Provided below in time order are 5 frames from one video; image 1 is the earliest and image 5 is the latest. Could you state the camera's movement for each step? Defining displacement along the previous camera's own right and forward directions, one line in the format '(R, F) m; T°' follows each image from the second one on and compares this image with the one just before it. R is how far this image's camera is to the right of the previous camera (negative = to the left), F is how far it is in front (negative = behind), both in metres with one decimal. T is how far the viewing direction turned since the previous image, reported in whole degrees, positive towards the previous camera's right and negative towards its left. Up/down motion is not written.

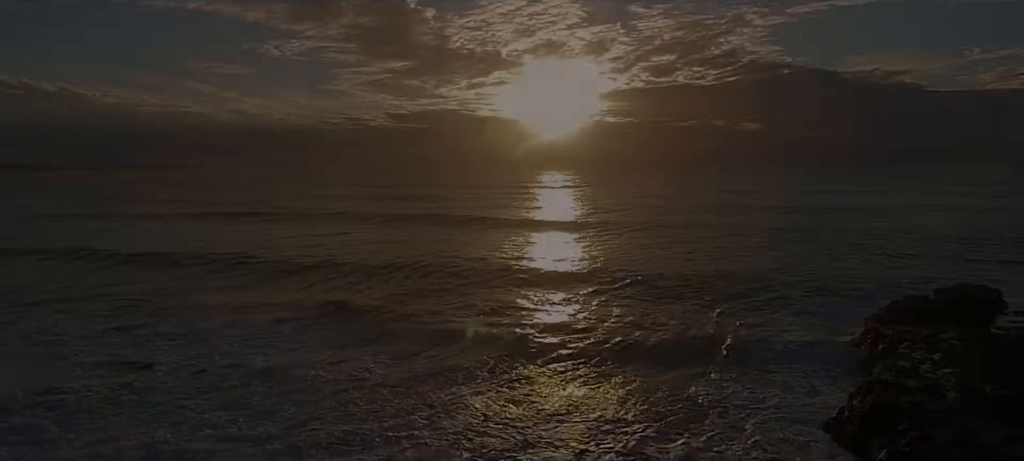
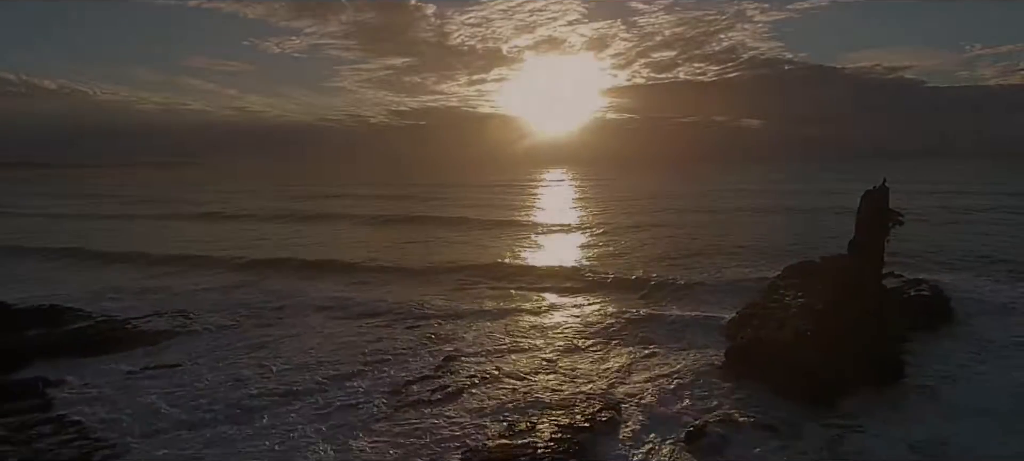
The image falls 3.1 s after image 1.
(+0.3, -3.7) m; 0°
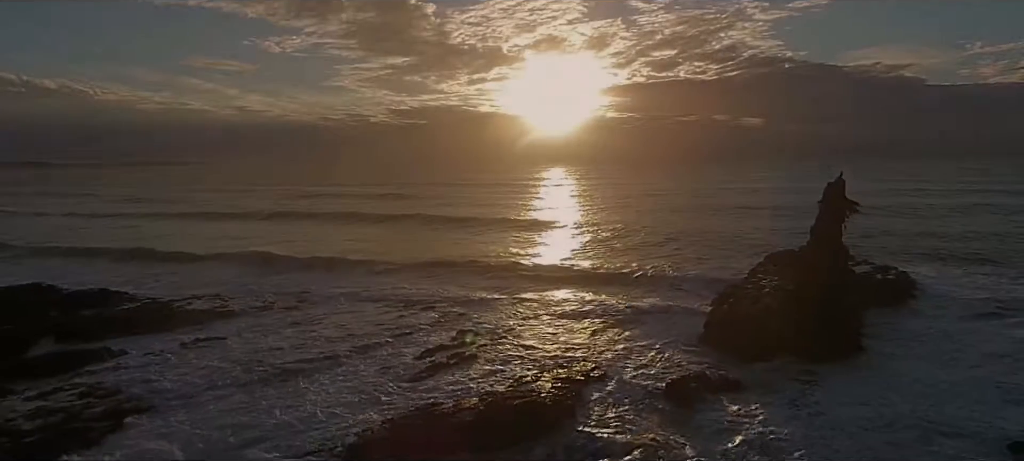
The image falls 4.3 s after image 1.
(0.0, -2.0) m; 0°
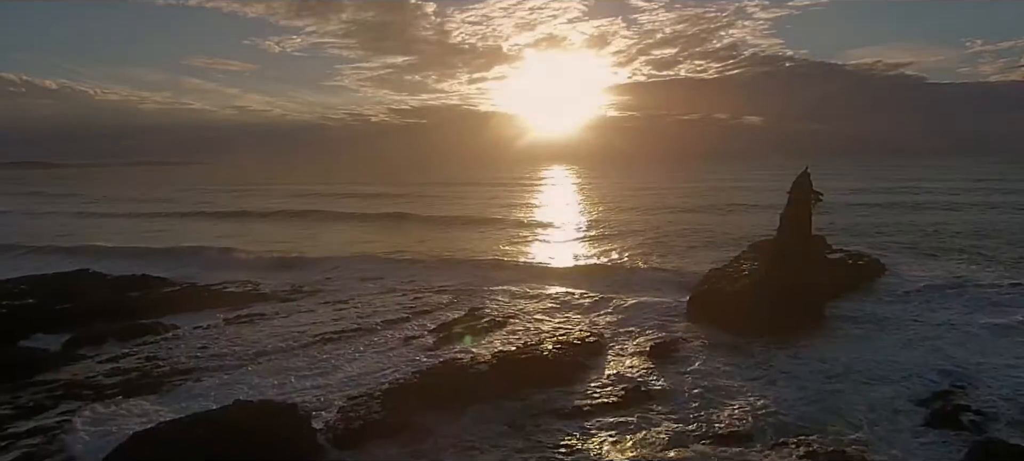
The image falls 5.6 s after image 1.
(-0.1, -2.2) m; 0°
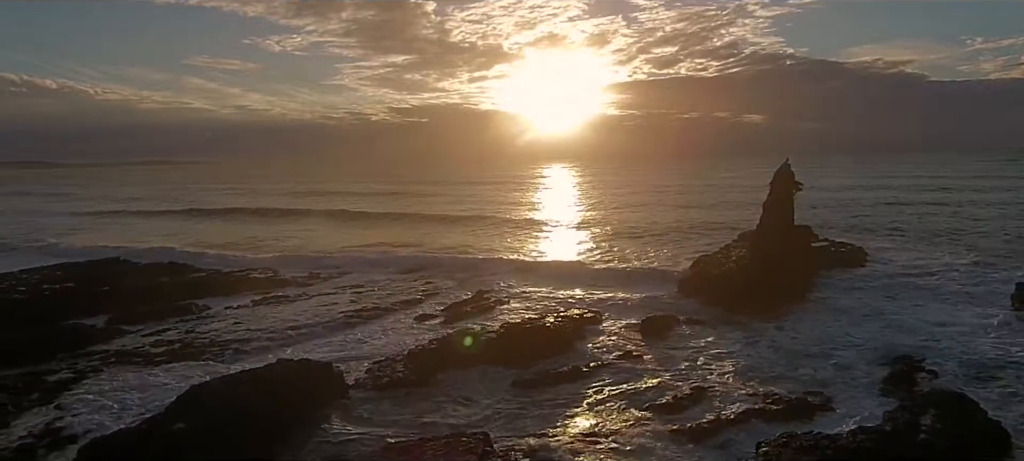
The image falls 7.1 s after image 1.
(-0.1, -1.6) m; 0°
